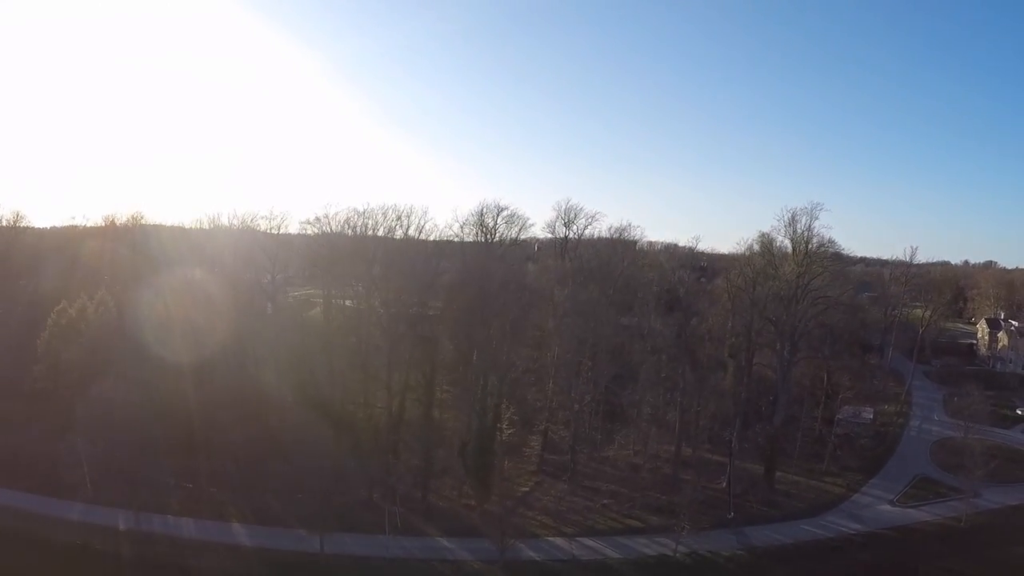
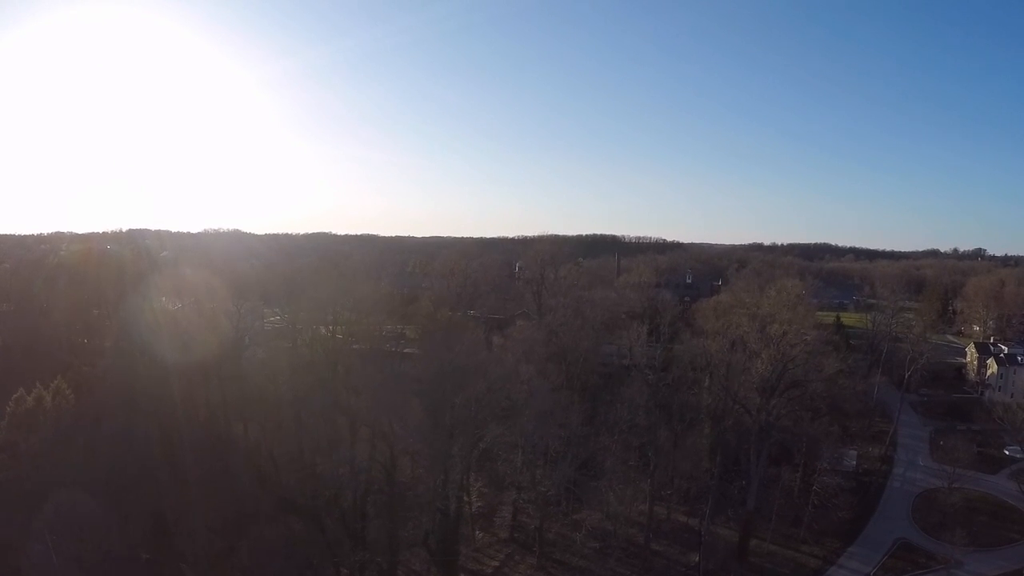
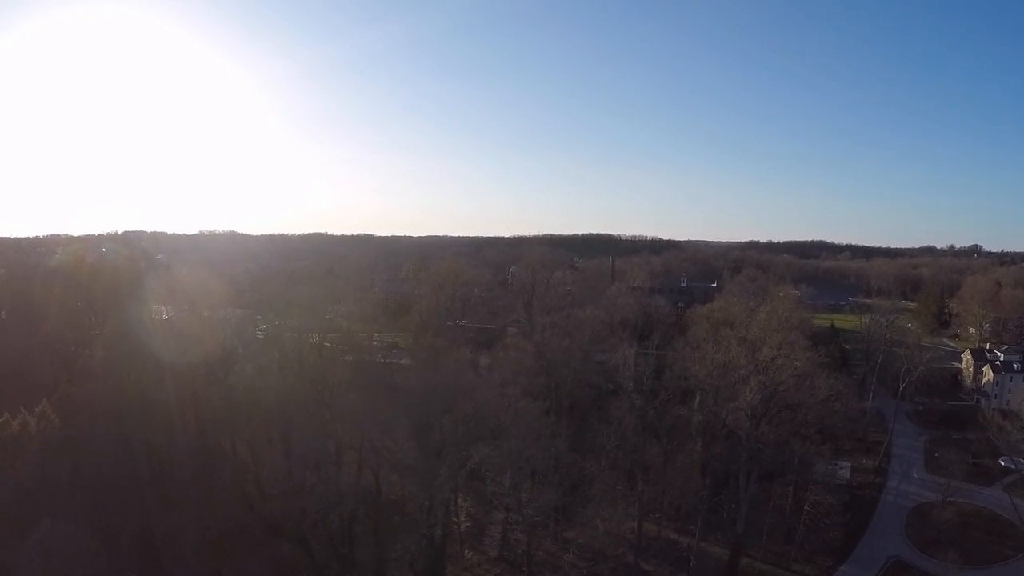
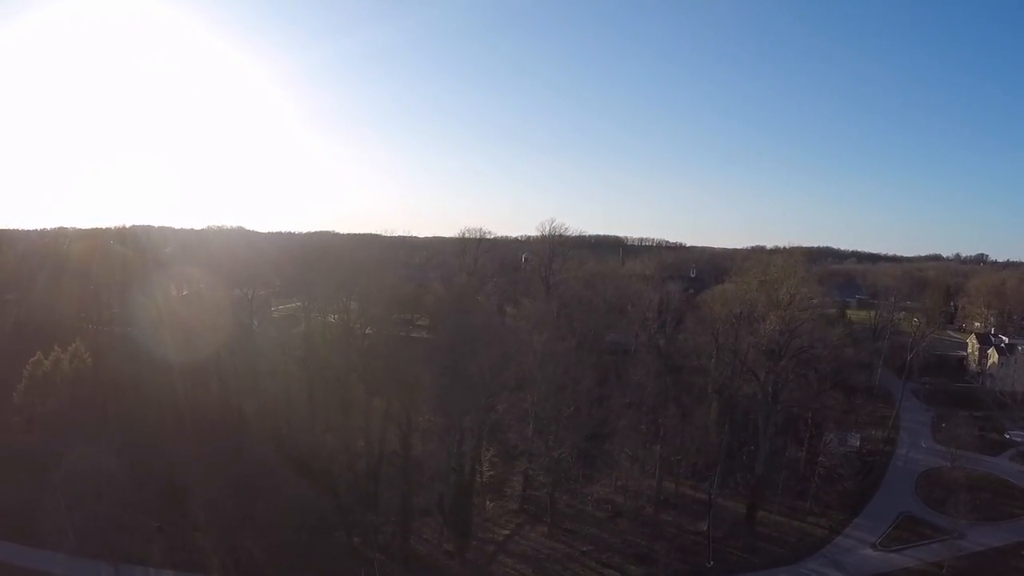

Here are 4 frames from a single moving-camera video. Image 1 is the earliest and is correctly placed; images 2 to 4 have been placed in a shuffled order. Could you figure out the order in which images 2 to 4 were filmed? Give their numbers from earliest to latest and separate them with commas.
4, 2, 3
